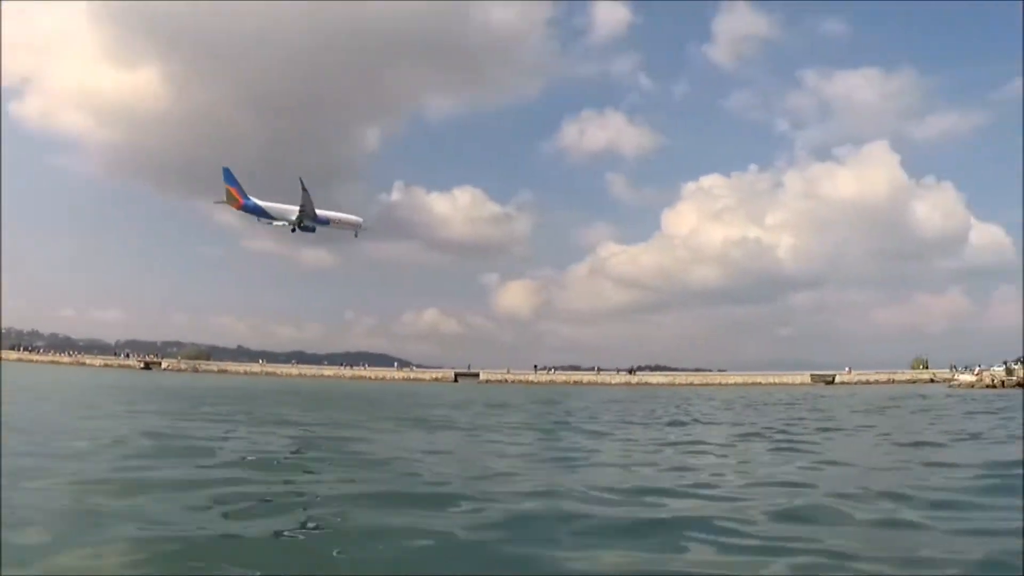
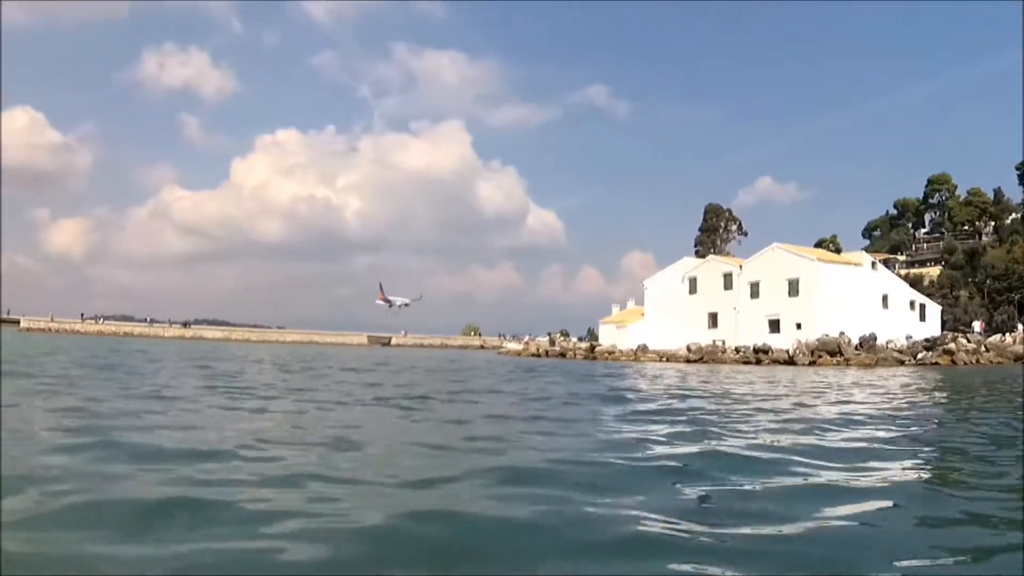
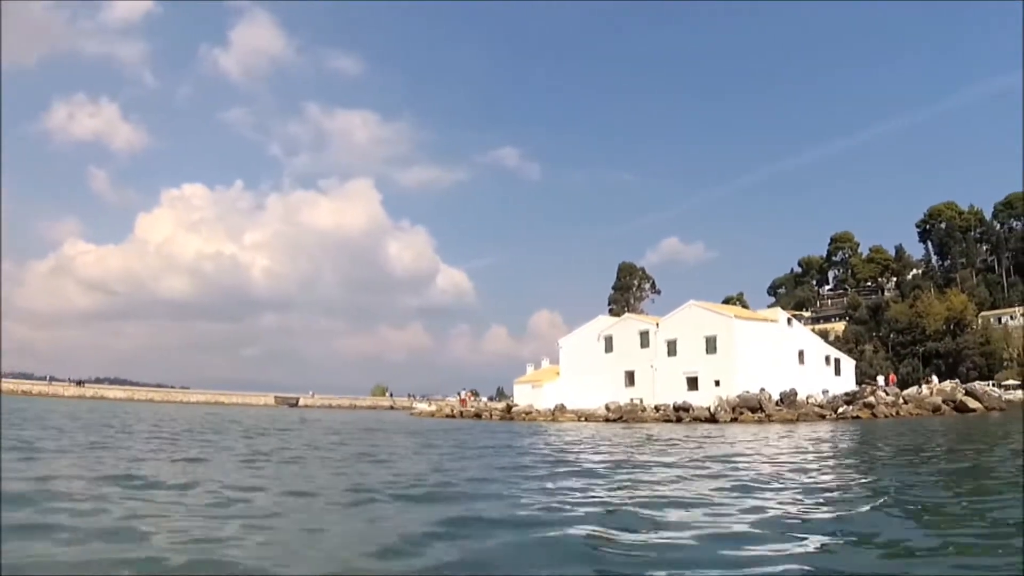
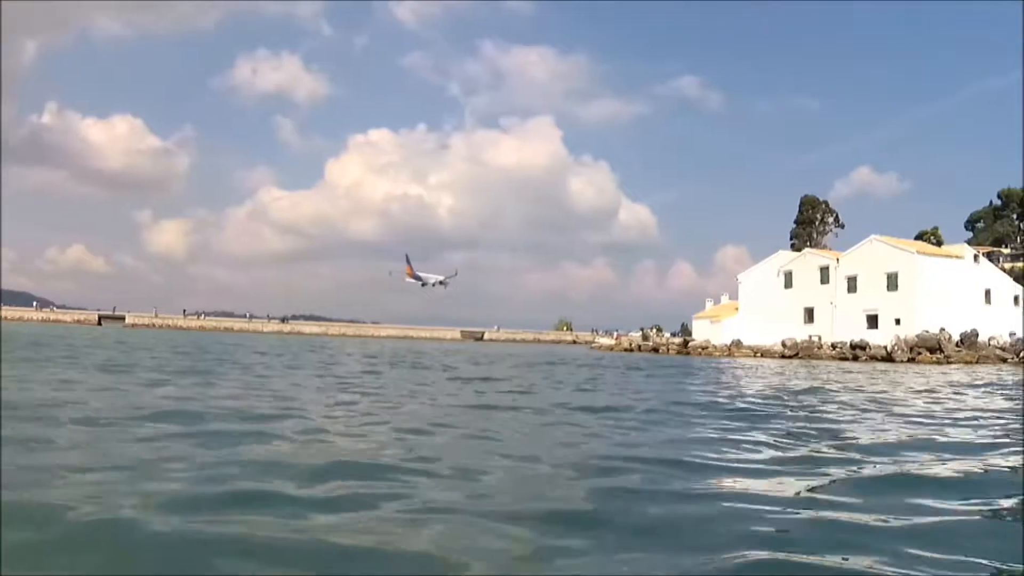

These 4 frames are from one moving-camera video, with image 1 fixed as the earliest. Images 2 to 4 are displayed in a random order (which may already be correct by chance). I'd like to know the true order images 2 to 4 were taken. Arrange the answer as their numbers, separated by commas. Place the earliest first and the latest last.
4, 2, 3
